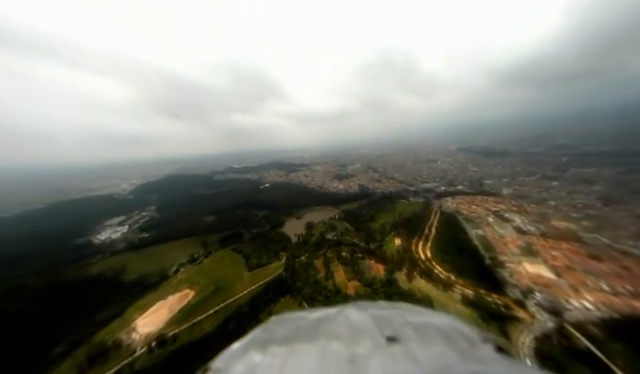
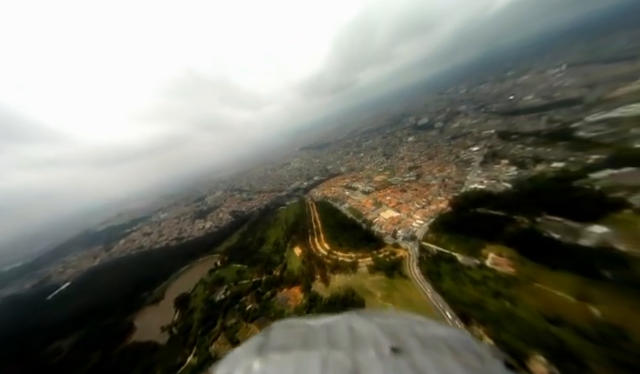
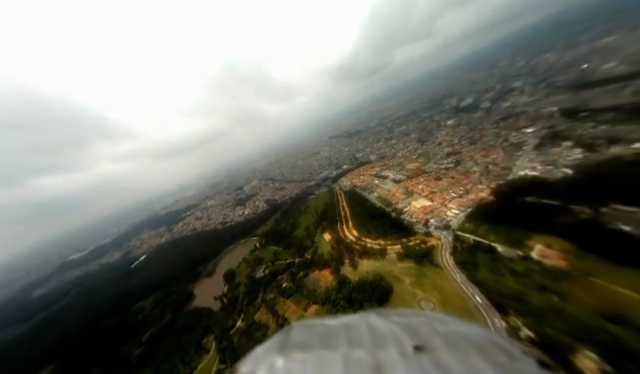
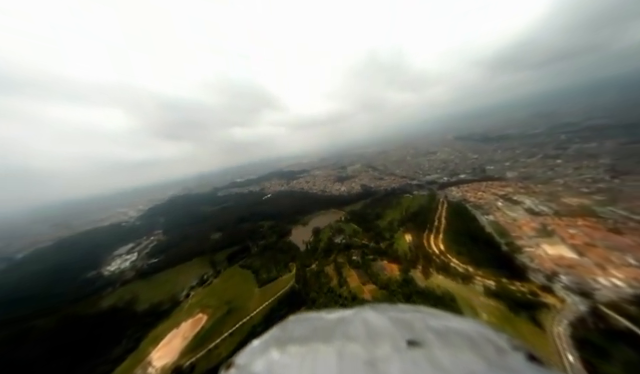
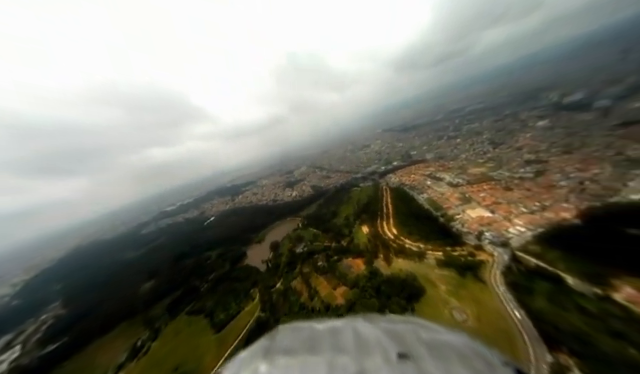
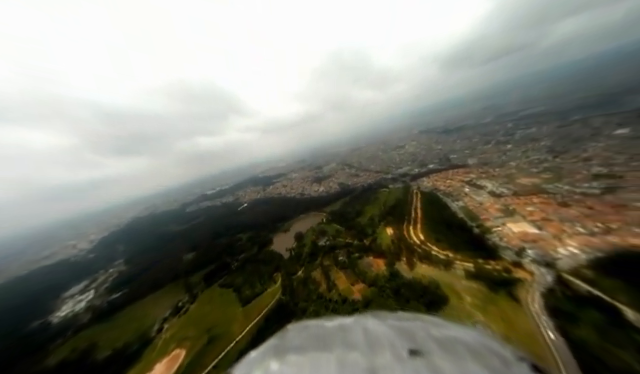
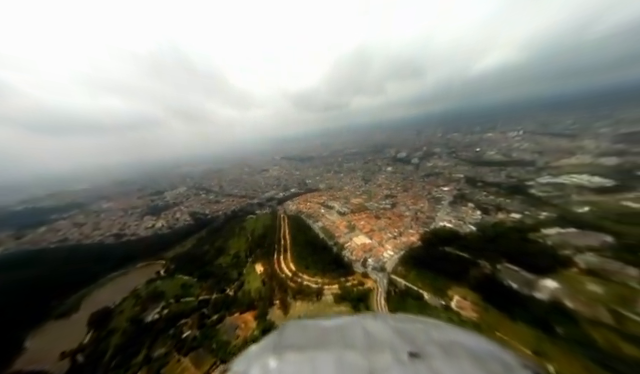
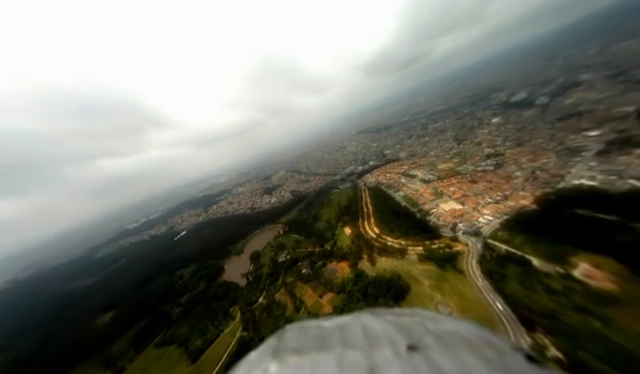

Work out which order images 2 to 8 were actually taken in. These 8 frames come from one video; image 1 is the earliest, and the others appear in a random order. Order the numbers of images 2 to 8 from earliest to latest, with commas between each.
4, 6, 5, 8, 3, 2, 7
